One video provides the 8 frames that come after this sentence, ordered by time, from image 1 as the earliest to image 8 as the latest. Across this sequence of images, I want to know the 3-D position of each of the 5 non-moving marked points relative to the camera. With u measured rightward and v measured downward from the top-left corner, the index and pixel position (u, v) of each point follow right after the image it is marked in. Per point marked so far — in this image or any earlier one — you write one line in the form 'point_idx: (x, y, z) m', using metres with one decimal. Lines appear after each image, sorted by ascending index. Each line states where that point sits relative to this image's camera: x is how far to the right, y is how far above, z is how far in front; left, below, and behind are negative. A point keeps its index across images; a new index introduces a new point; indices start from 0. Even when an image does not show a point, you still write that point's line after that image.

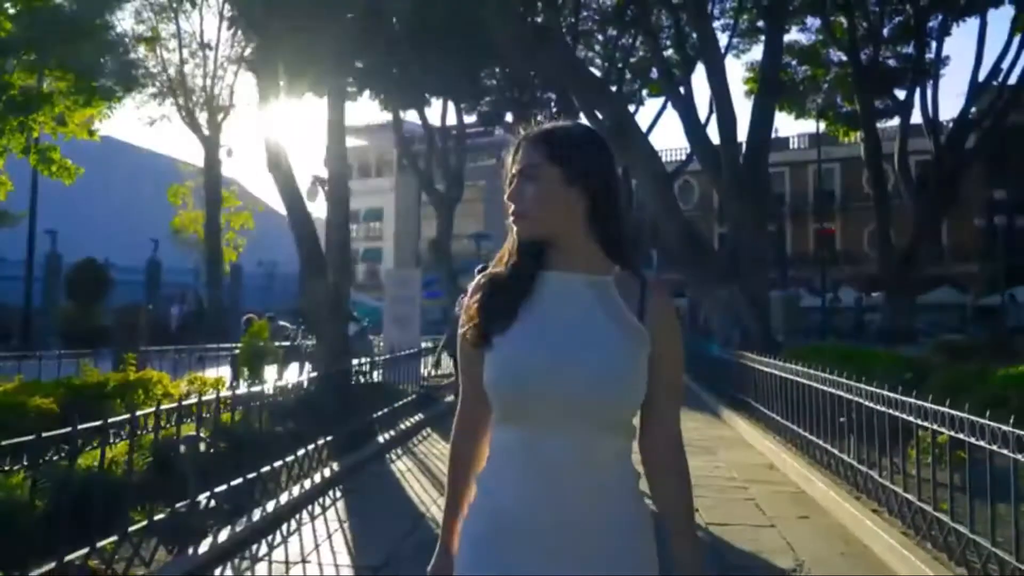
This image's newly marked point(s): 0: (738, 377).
0: (+2.7, -1.1, +13.7) m
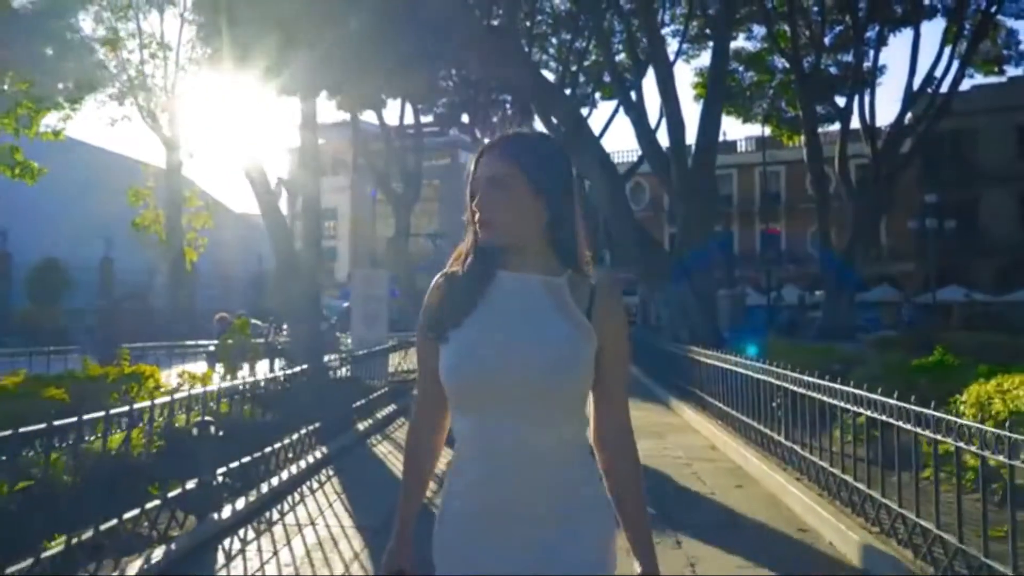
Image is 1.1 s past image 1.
0: (+2.2, -1.1, +14.5) m
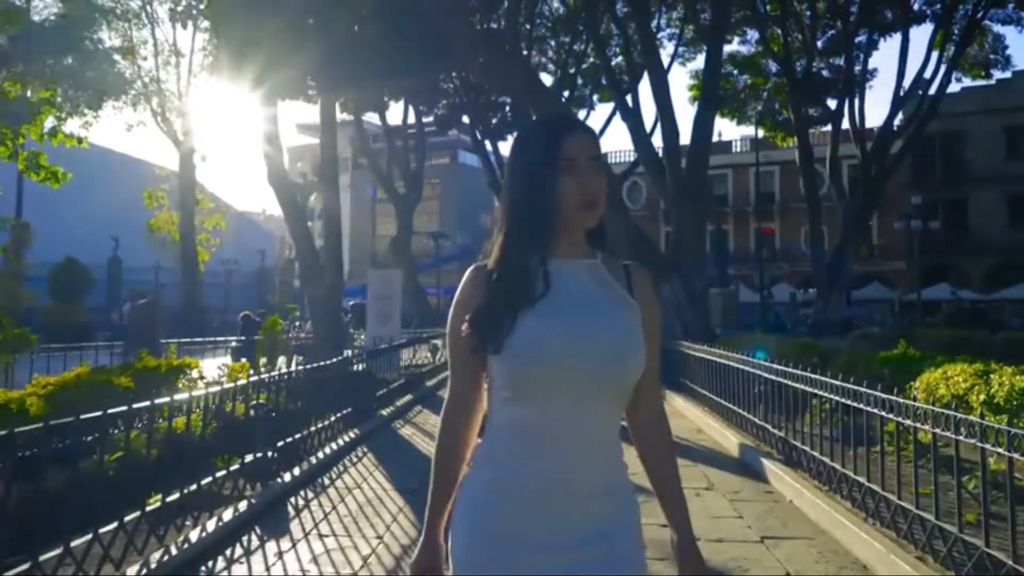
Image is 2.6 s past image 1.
0: (+2.3, -1.1, +15.5) m
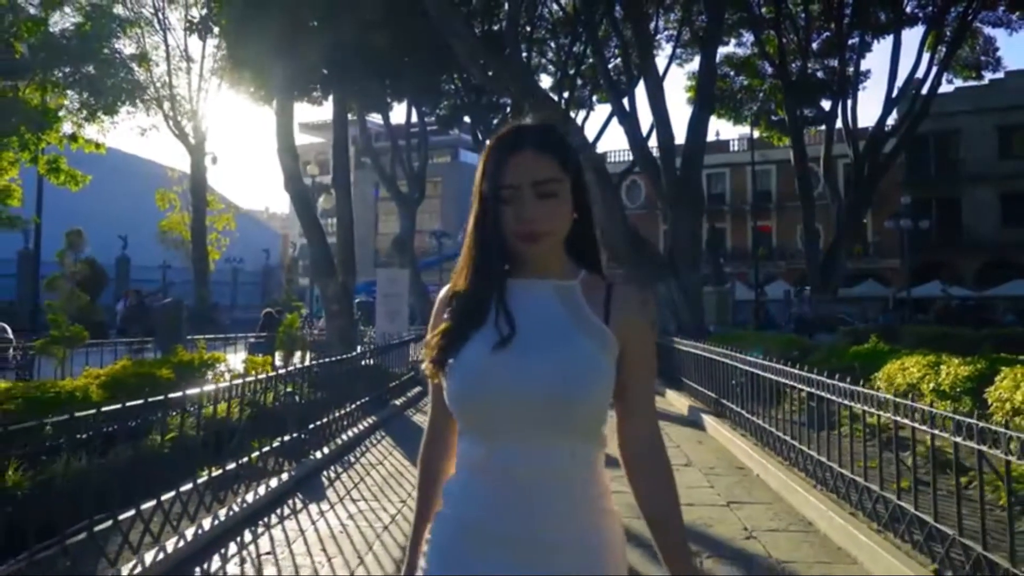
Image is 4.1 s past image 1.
0: (+2.3, -1.0, +16.3) m
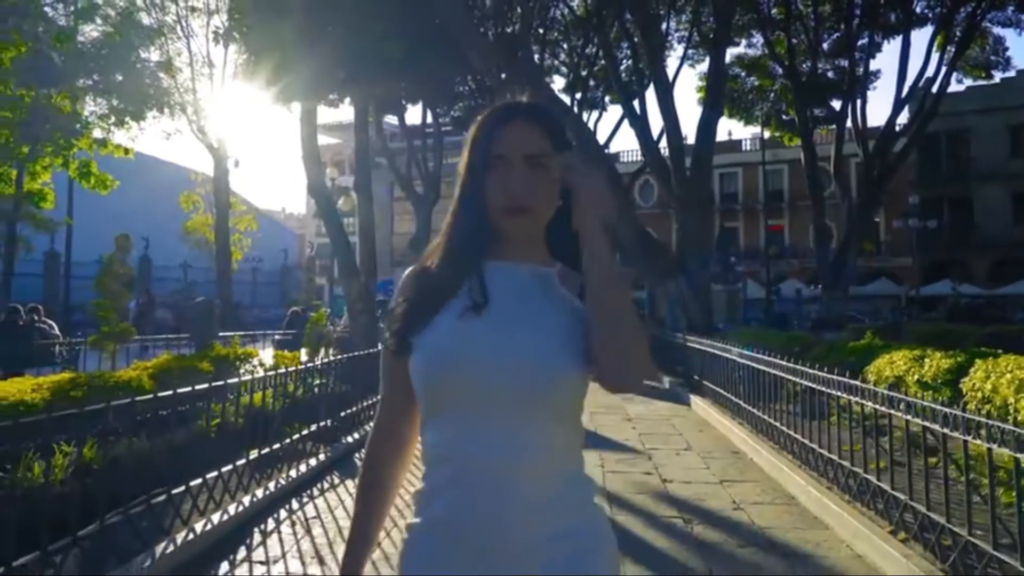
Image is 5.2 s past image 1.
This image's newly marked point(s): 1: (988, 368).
0: (+2.5, -1.0, +16.9) m
1: (+3.1, -0.5, +7.4) m
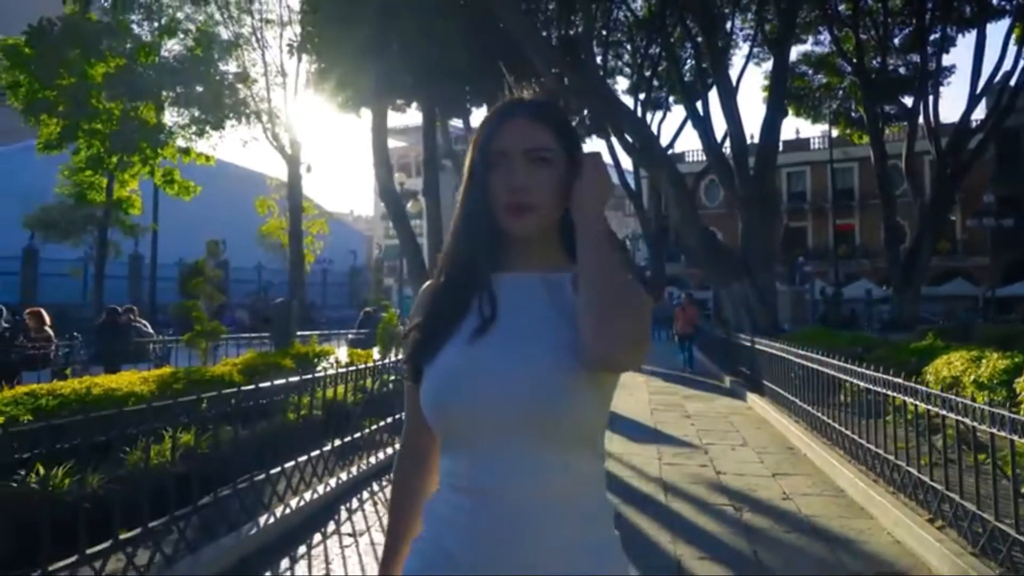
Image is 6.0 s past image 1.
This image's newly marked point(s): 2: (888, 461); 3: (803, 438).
0: (+3.5, -1.0, +17.2) m
1: (+3.5, -0.5, +7.6) m
2: (+2.5, -1.2, +7.7) m
3: (+2.5, -1.3, +9.8) m
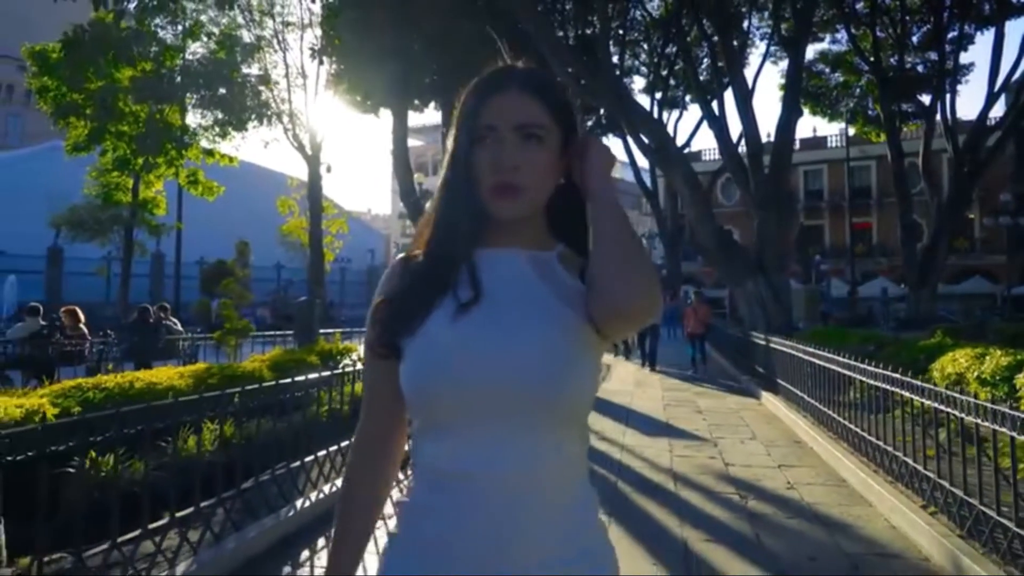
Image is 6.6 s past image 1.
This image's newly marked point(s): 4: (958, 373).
0: (+3.8, -1.0, +17.5) m
1: (+3.6, -0.5, +7.9) m
2: (+2.6, -1.1, +7.9) m
3: (+2.7, -1.3, +10.1) m
4: (+3.6, -0.7, +9.4) m
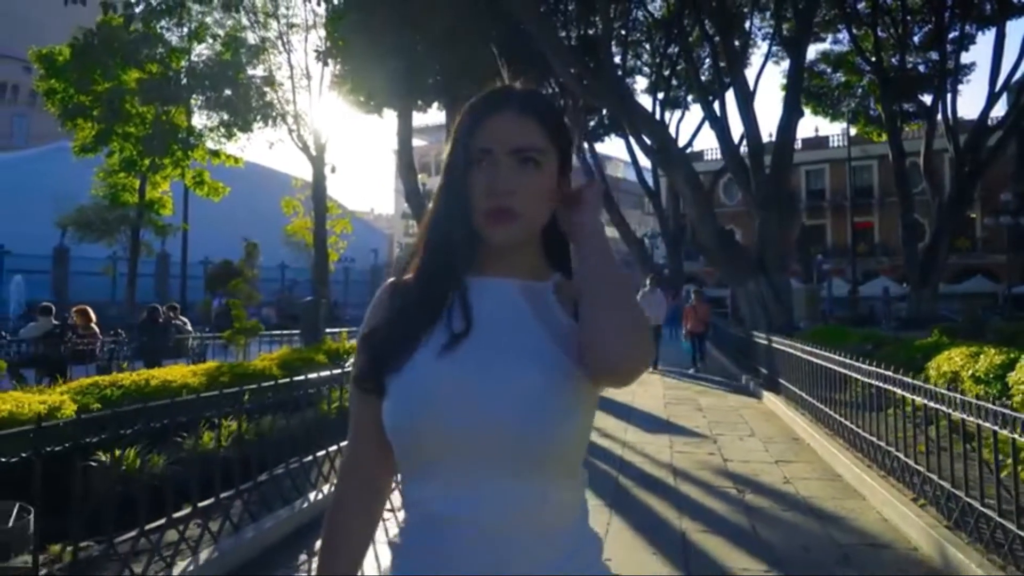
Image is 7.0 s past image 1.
0: (+3.8, -1.0, +17.6) m
1: (+3.6, -0.5, +8.1) m
2: (+2.7, -1.1, +8.1) m
3: (+2.7, -1.3, +10.3) m
4: (+3.7, -0.7, +9.6) m
